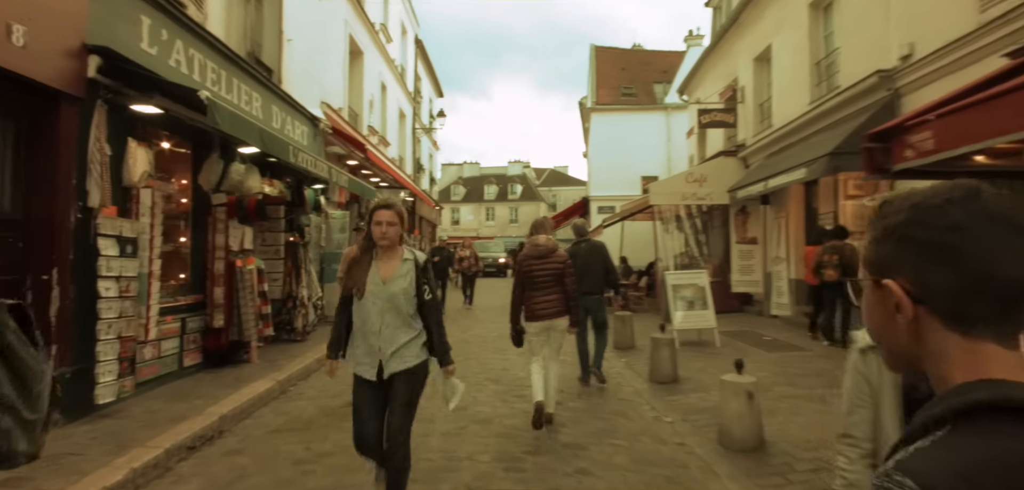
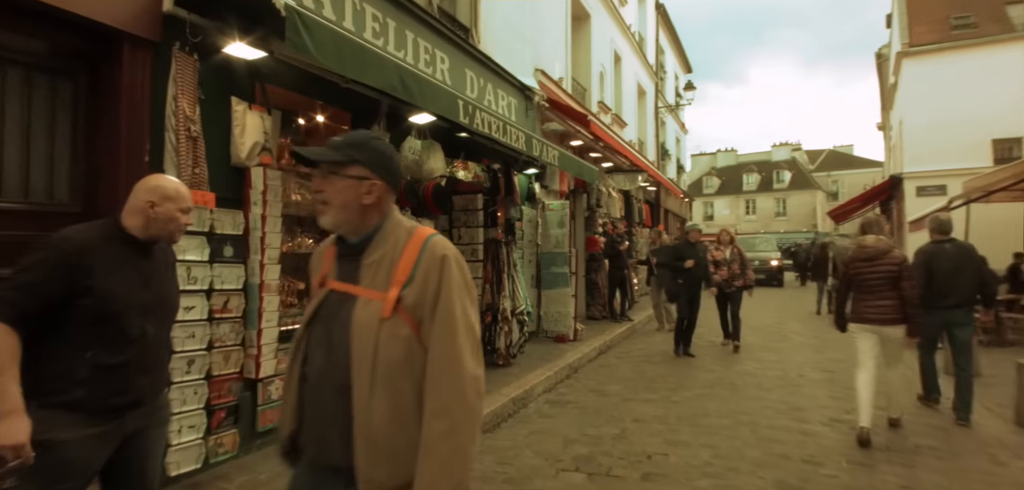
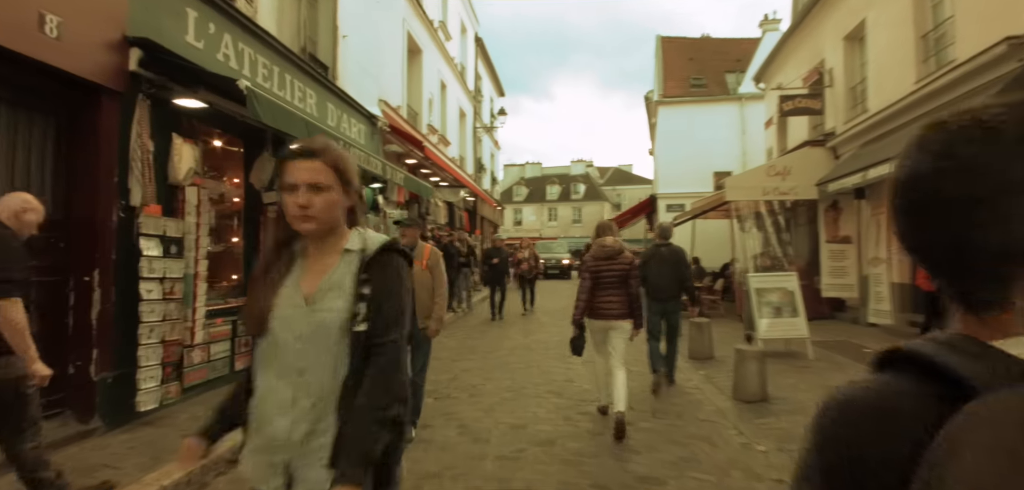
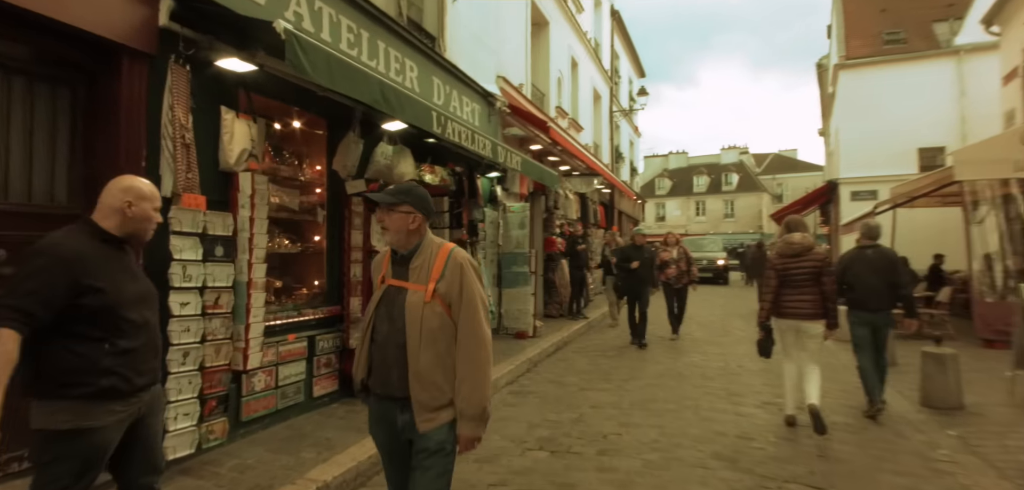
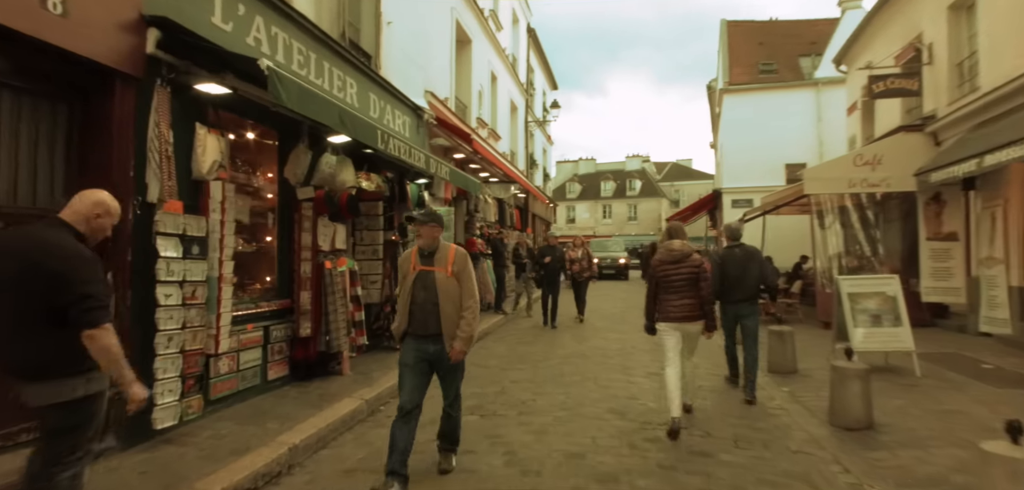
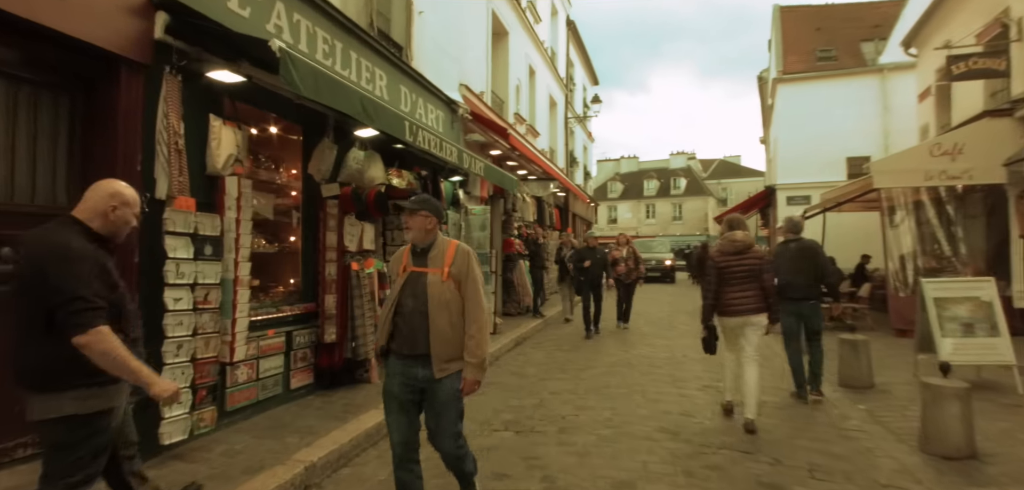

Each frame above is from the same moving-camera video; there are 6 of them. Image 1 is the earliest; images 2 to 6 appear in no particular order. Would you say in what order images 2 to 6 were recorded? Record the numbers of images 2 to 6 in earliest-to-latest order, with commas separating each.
3, 5, 6, 4, 2
